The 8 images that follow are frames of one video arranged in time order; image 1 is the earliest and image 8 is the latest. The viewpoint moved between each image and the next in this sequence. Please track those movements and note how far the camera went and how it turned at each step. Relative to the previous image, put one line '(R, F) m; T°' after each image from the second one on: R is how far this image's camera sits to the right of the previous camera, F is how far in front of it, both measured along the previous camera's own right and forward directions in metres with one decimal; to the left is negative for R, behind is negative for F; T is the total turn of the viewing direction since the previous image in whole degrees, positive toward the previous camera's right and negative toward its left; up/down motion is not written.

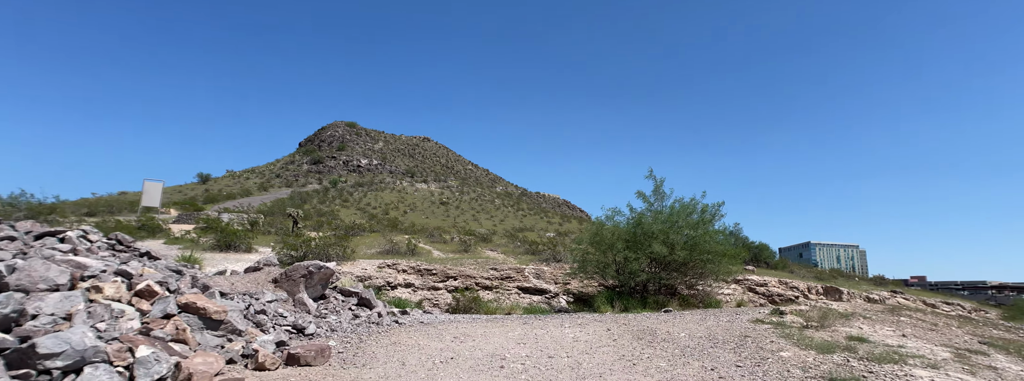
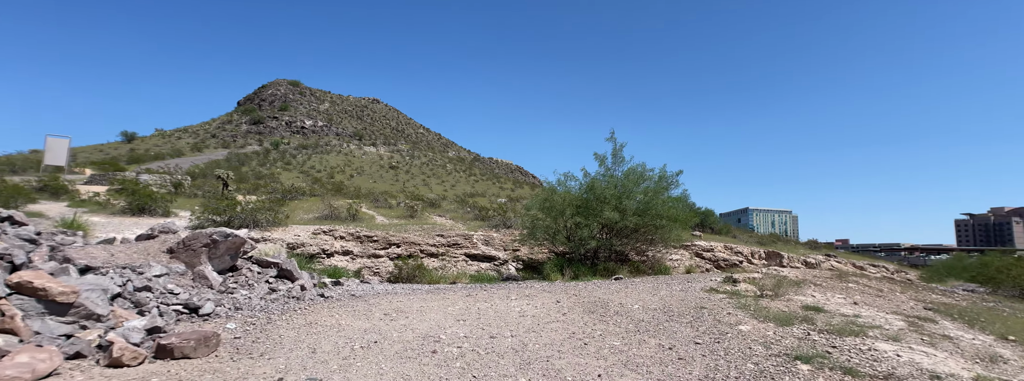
(+0.2, +0.9) m; +5°
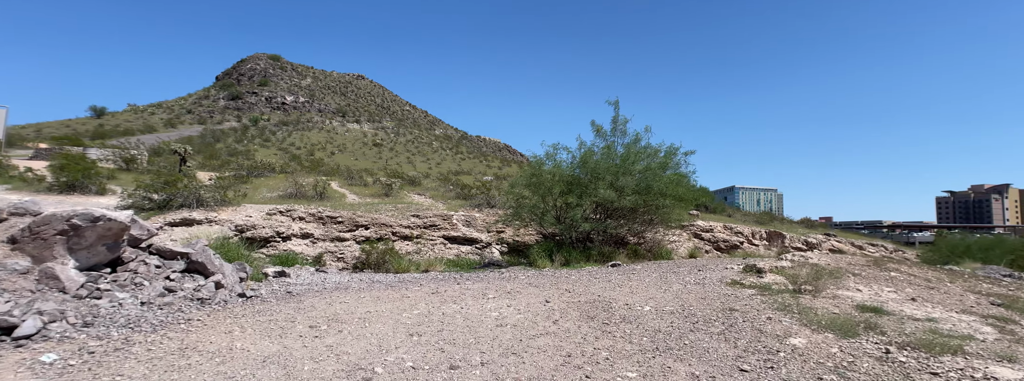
(+0.2, +1.8) m; +1°
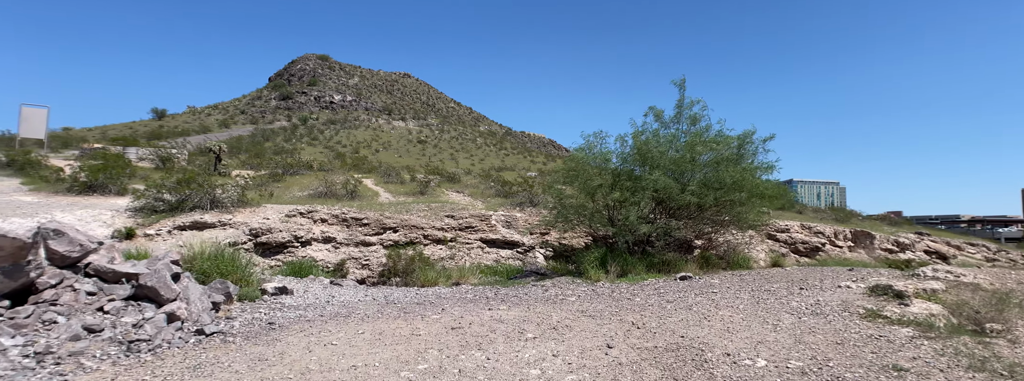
(0.0, +1.9) m; -5°
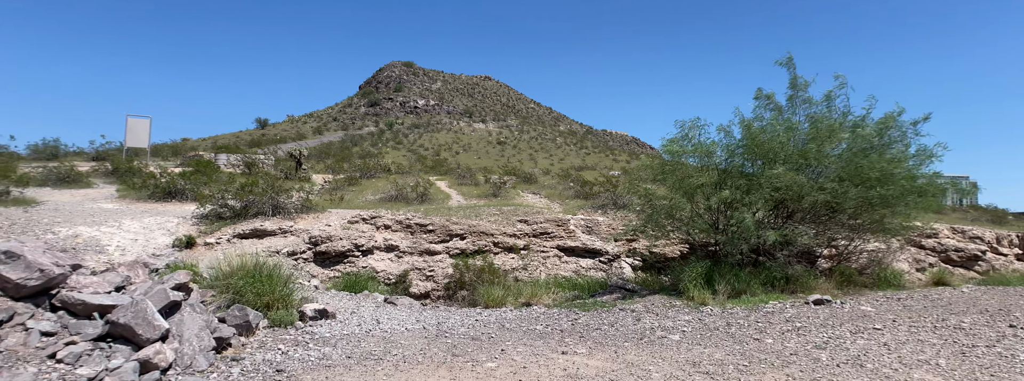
(0.0, +1.6) m; -9°
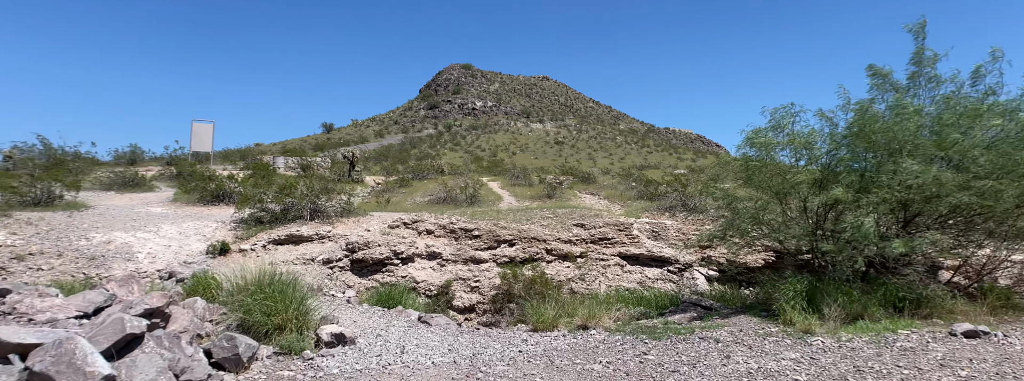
(+0.1, +1.3) m; -7°
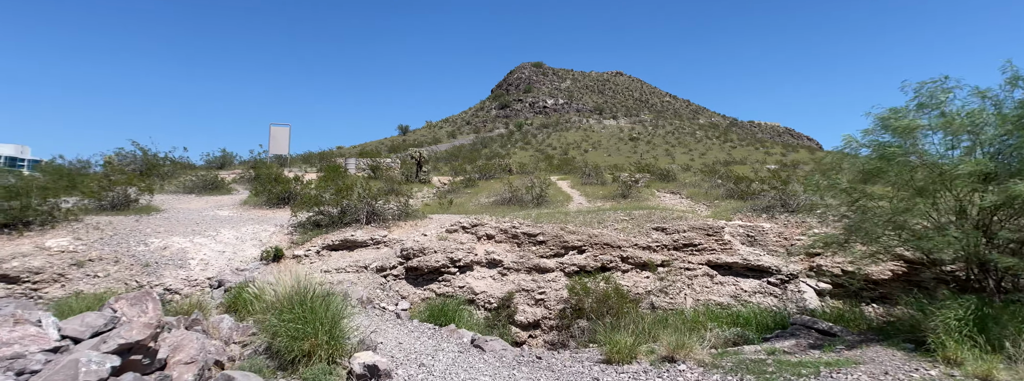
(+0.1, +1.1) m; -8°
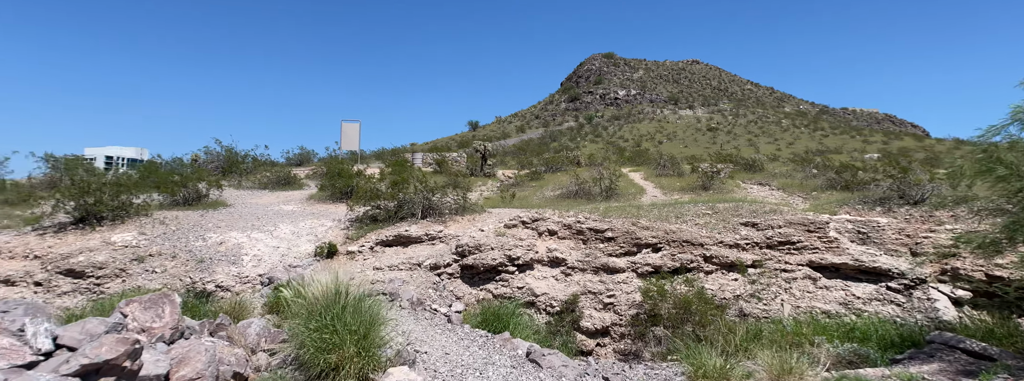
(+0.1, +0.9) m; -8°
